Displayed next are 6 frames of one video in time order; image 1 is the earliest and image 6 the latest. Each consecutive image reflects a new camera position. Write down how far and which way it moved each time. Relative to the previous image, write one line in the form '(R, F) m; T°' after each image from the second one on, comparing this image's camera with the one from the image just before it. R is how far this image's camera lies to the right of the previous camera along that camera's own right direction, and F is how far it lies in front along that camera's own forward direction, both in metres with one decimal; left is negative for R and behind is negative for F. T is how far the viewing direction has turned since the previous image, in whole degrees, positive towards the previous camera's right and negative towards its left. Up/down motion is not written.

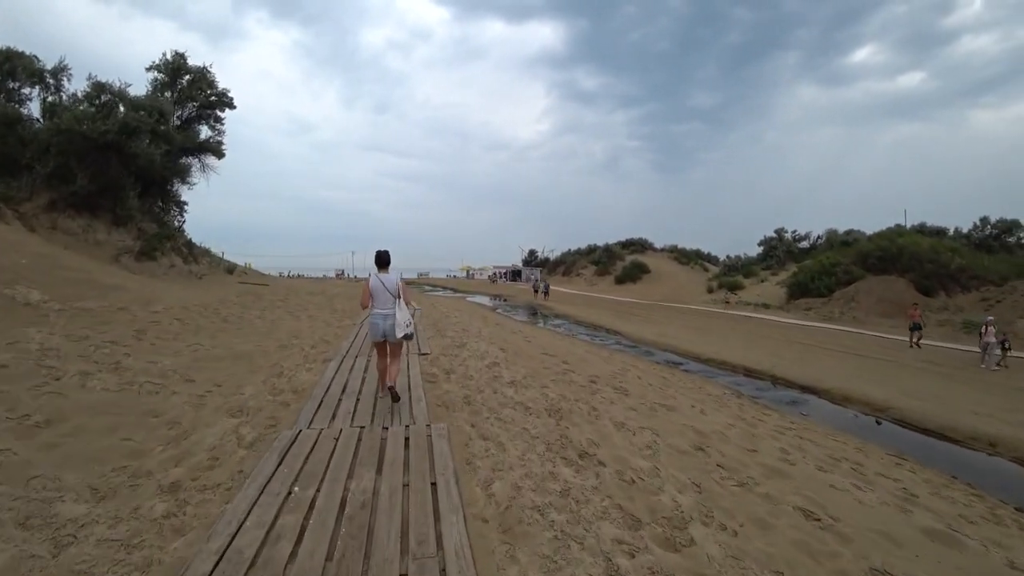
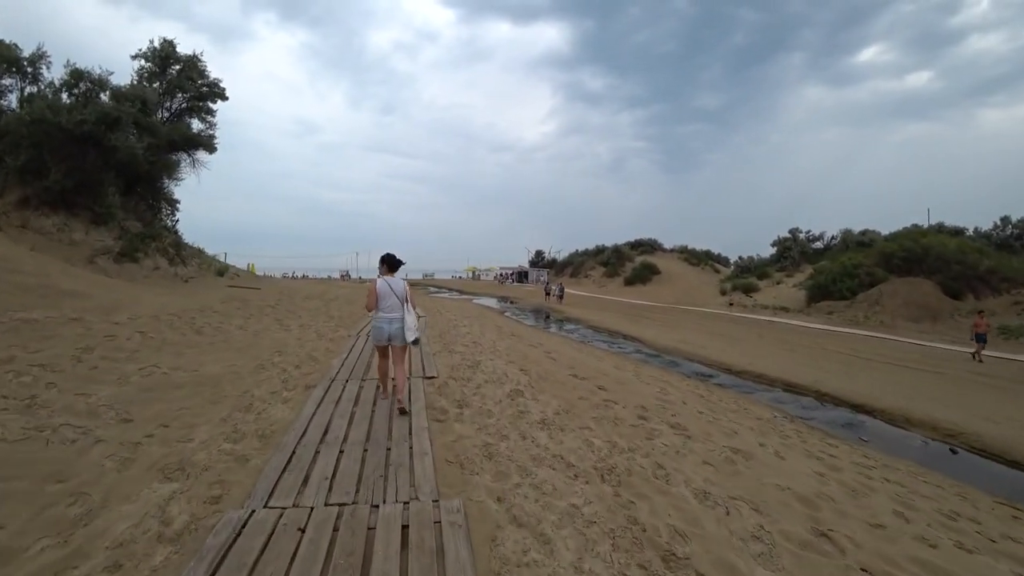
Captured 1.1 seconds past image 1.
(-0.2, +1.3) m; 0°
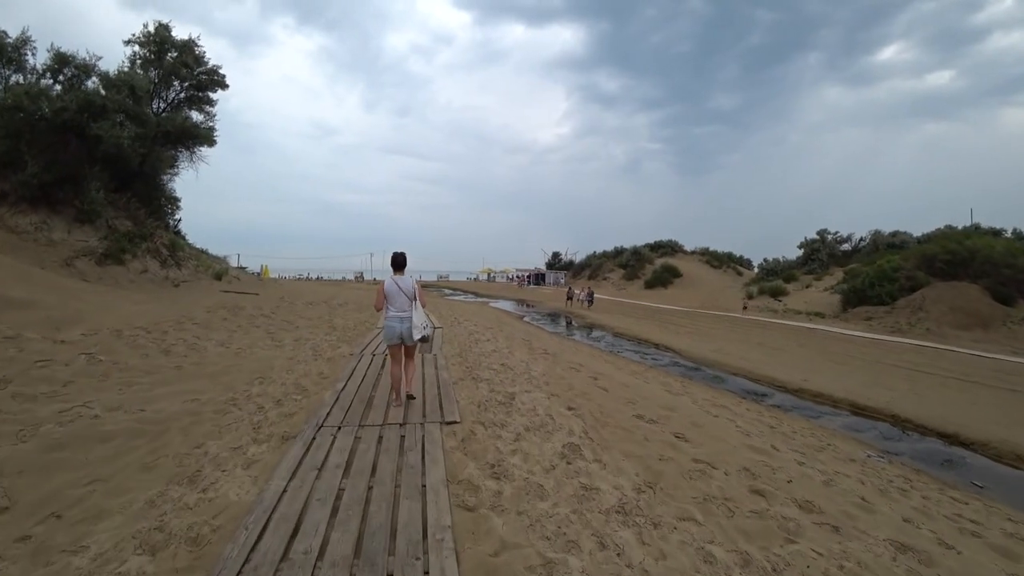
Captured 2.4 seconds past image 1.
(-0.3, +1.5) m; -1°
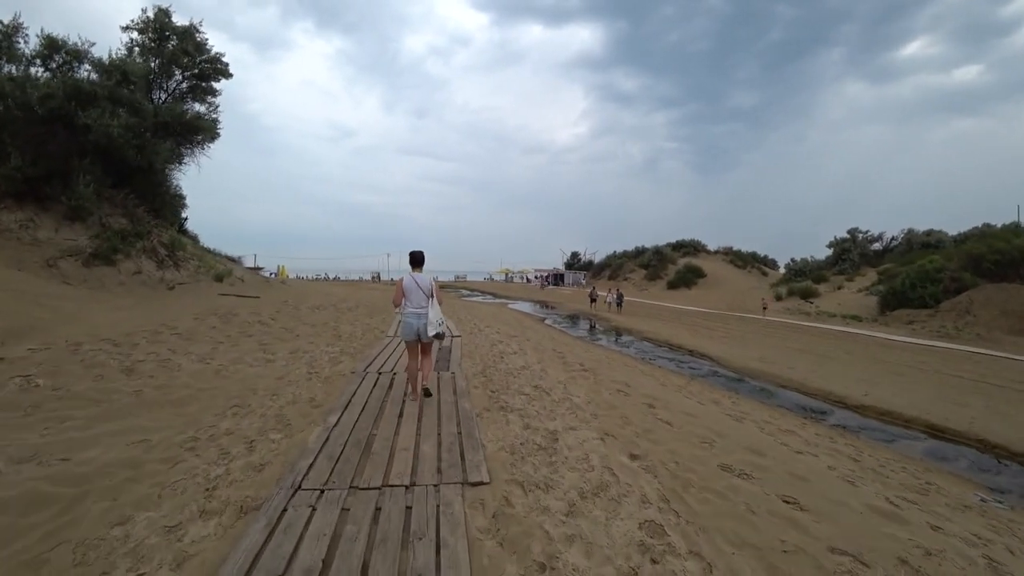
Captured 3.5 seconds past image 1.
(-0.2, +1.2) m; -2°
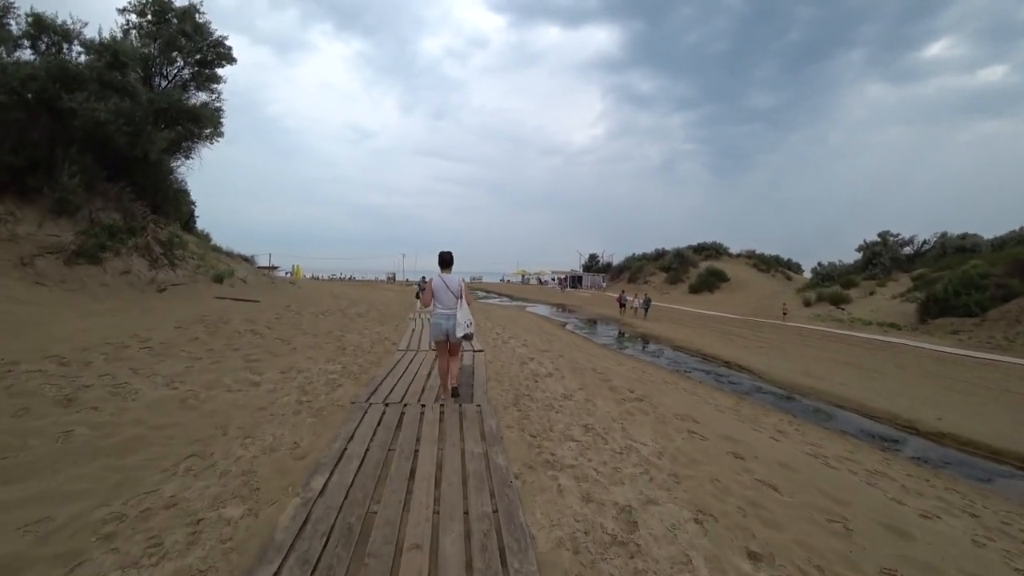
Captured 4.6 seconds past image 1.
(-0.2, +1.2) m; -1°
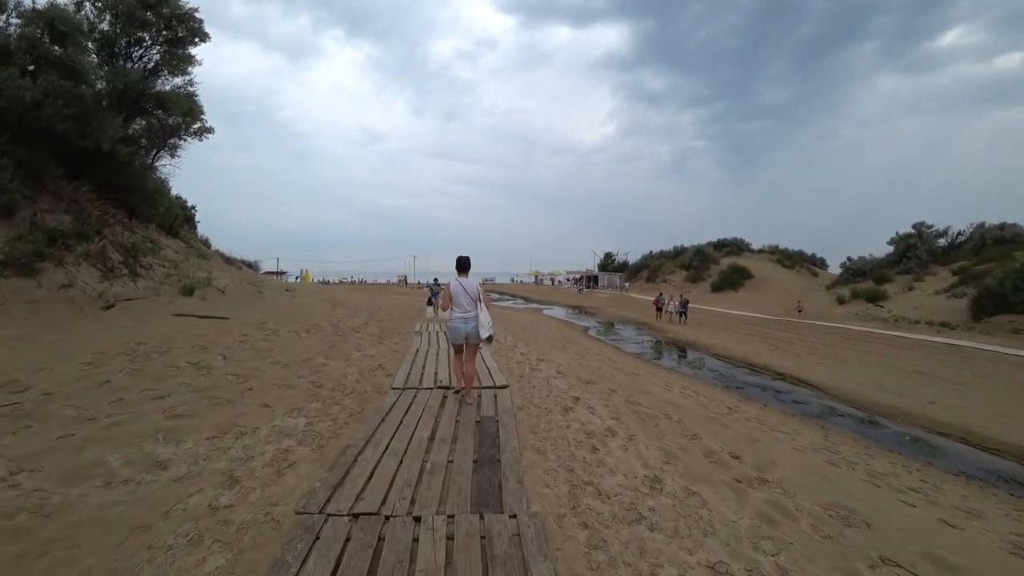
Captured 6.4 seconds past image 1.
(-0.2, +1.9) m; -1°
